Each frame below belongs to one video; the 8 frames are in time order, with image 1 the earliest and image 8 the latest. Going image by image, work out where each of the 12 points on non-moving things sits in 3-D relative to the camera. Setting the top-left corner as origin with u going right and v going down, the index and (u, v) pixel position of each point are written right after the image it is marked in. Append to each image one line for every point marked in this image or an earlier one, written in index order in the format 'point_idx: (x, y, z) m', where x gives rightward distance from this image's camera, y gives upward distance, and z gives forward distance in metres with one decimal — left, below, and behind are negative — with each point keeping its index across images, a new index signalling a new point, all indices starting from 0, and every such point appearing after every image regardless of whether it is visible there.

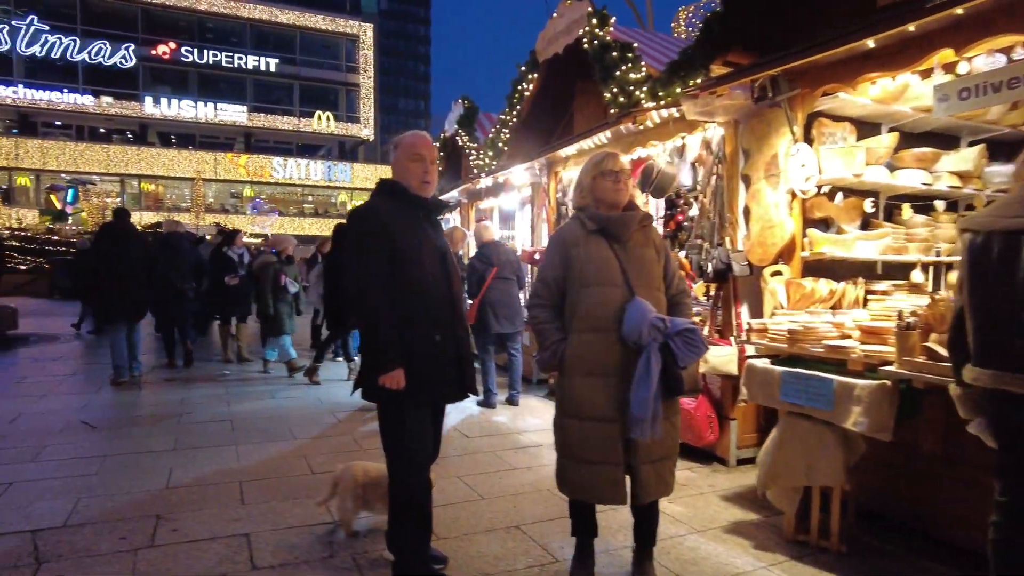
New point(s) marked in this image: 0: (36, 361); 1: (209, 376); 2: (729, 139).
0: (-7.2, -1.1, +10.1) m
1: (-3.9, -1.1, +8.6) m
2: (+1.6, +1.1, +5.0) m
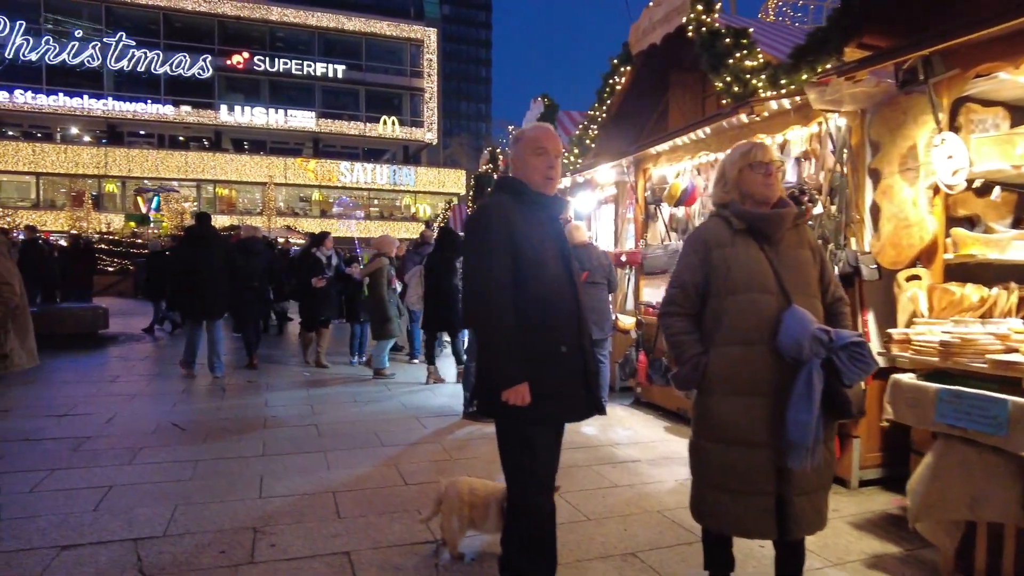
0: (-6.0, -1.1, +10.4) m
1: (-2.9, -1.2, +8.7) m
2: (+2.4, +1.1, +4.6) m
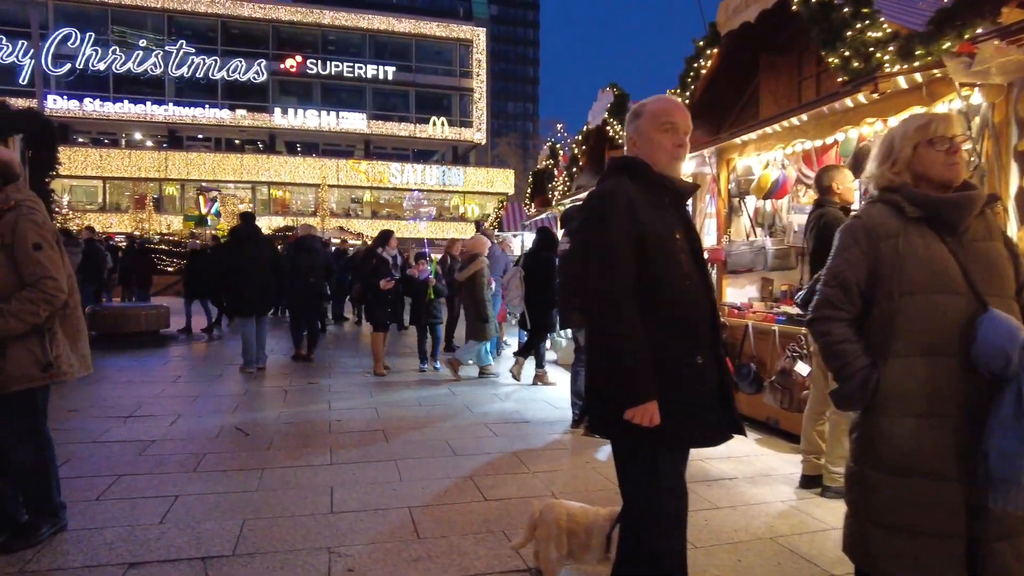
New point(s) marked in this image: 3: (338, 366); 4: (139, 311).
0: (-5.0, -1.1, +10.4) m
1: (-2.0, -1.2, +8.4) m
2: (+2.9, +1.1, +4.0) m
3: (-2.6, -1.1, +9.9) m
4: (-7.0, -0.4, +12.7) m
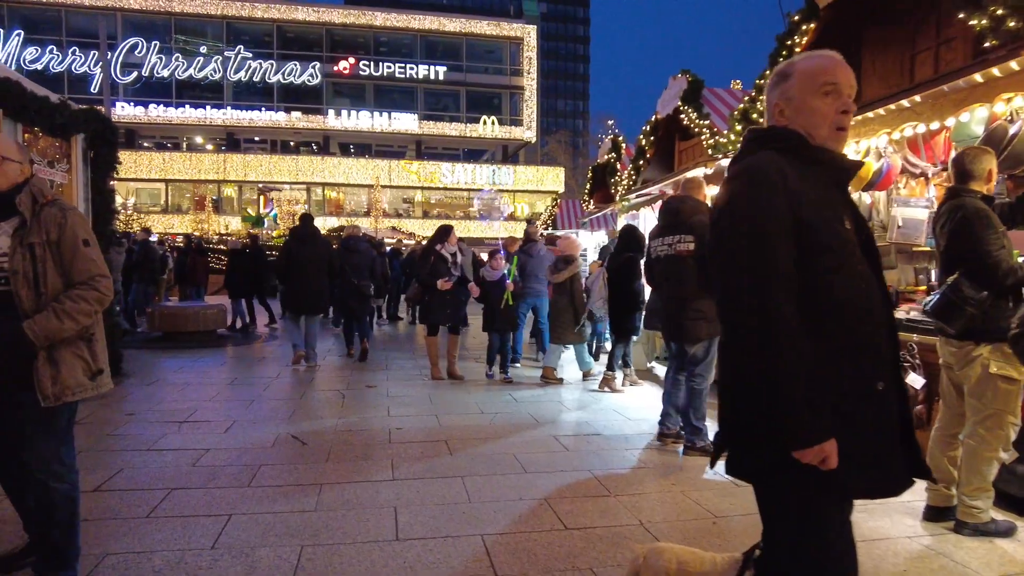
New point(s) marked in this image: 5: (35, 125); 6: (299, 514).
0: (-4.1, -1.1, +10.2) m
1: (-1.2, -1.2, +8.1) m
2: (+3.4, +1.1, +3.3) m
3: (-1.7, -1.1, +9.6) m
4: (-5.9, -0.4, +12.7) m
5: (-5.1, +1.7, +7.2) m
6: (-1.3, -1.3, +4.0) m
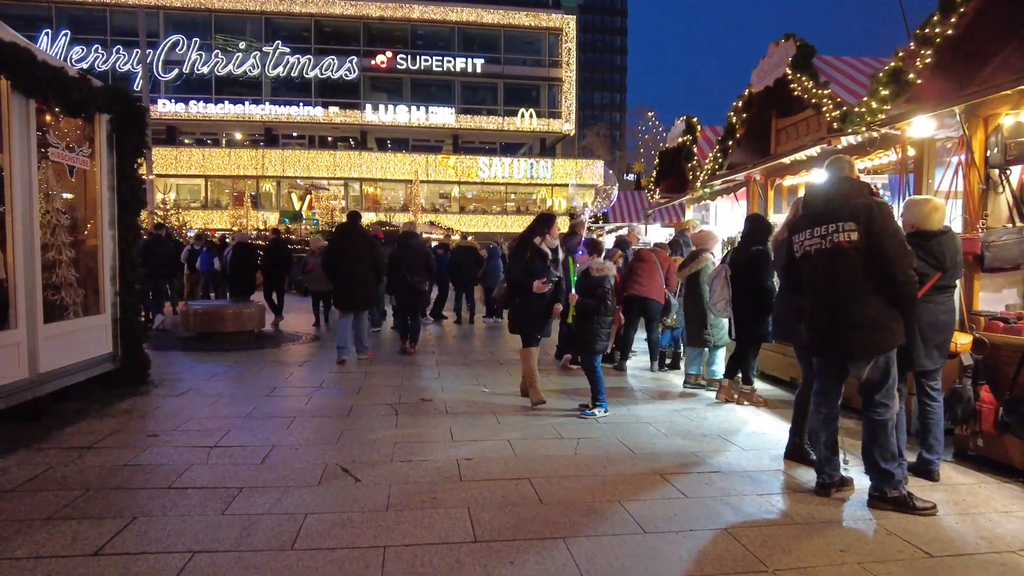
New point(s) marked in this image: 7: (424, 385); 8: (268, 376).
0: (-3.2, -1.1, +9.3) m
1: (-0.4, -1.2, +7.0) m
2: (+3.9, +1.0, +2.0) m
3: (-0.8, -1.1, +8.5) m
4: (-4.9, -0.4, +11.9) m
5: (-4.4, +1.8, +6.3) m
6: (-0.7, -1.4, +2.9) m
7: (-1.0, -1.2, +7.8) m
8: (-3.1, -1.1, +8.5) m
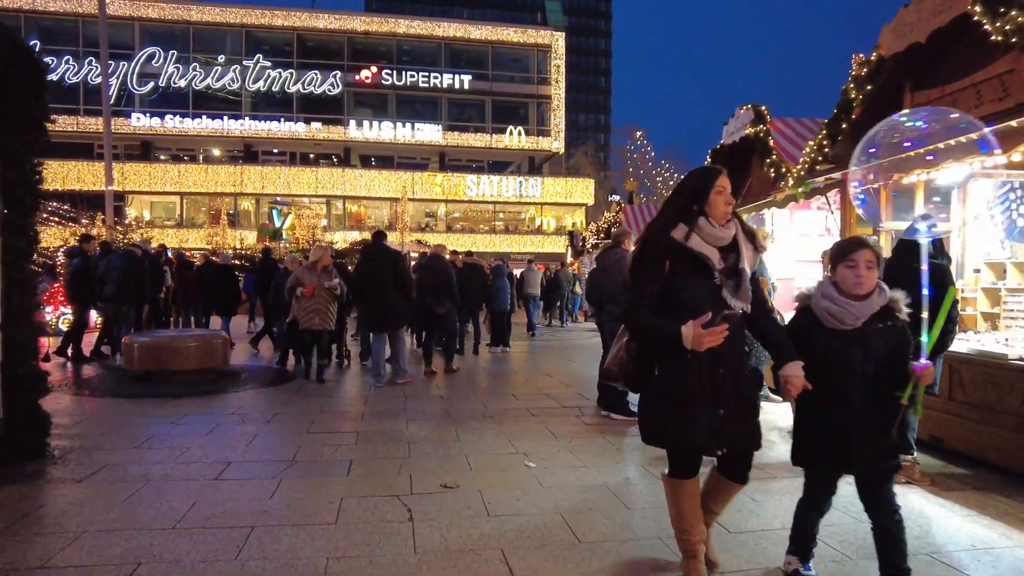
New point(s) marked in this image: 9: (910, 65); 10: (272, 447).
0: (-2.8, -1.4, +7.0) m
1: (0.0, -1.4, +4.8) m
2: (+4.5, +1.0, -0.1) m
3: (-0.4, -1.4, +6.2) m
4: (-4.5, -0.8, +9.5) m
5: (-3.9, +1.5, +4.0) m
6: (-0.1, -1.5, +0.6) m
7: (-0.6, -1.4, +5.5) m
8: (-2.7, -1.4, +6.2) m
9: (+3.7, +2.0, +6.1) m
10: (-2.1, -1.4, +5.9) m
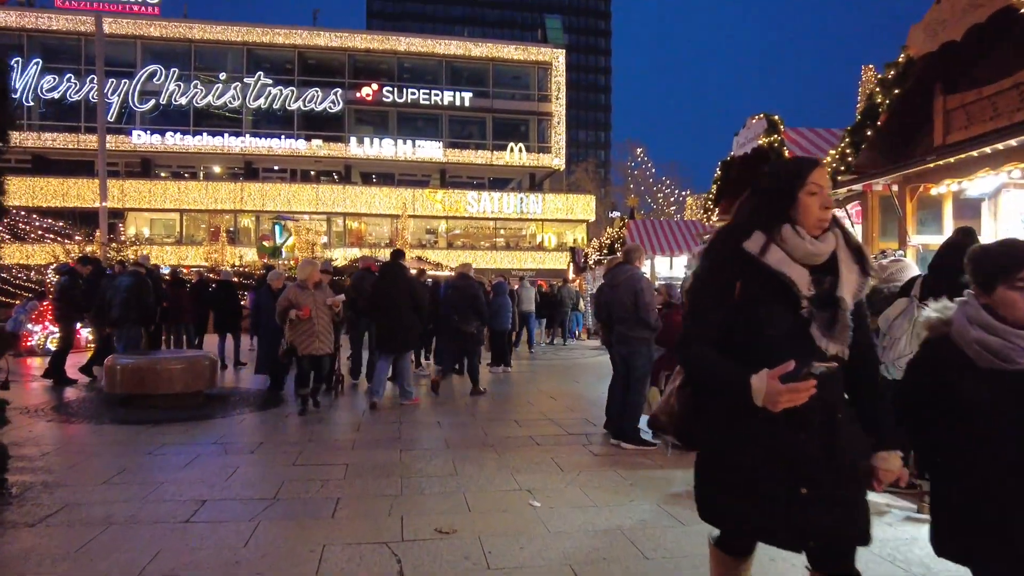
0: (-2.7, -1.6, +6.5) m
1: (+0.1, -1.5, +4.3) m
2: (+4.5, +0.9, -0.5) m
3: (-0.4, -1.6, +5.7) m
4: (-4.5, -1.0, +9.0) m
5: (-3.8, +1.4, +3.6) m
6: (-0.1, -1.5, +0.1) m
7: (-0.5, -1.6, +5.0) m
8: (-2.6, -1.6, +5.7) m
9: (+3.7, +1.9, +5.7) m
10: (-2.1, -1.6, +5.4) m
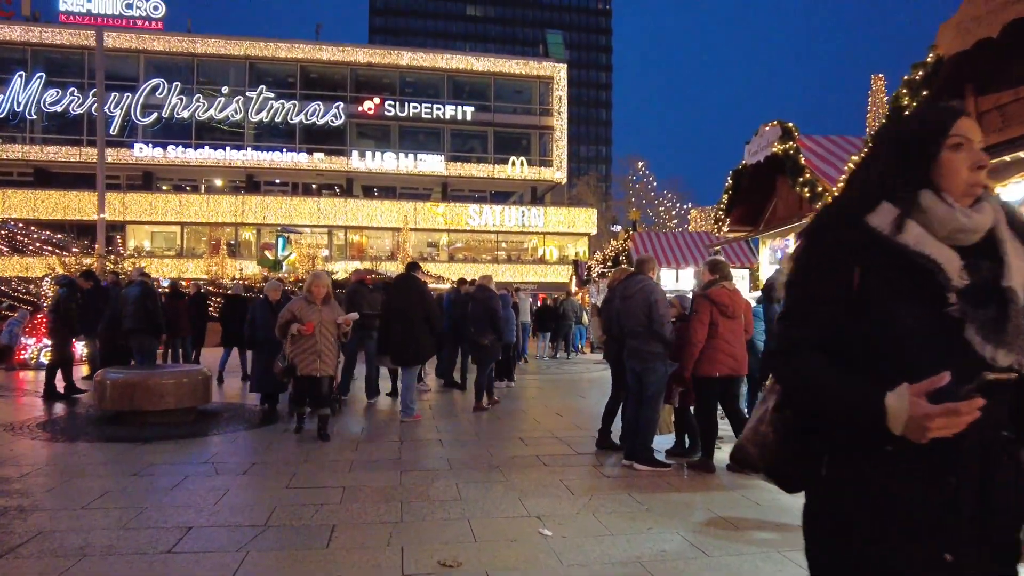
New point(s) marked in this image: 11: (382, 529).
0: (-2.7, -1.7, +6.1) m
1: (+0.1, -1.6, +3.9) m
2: (+4.6, +1.0, -0.8) m
3: (-0.3, -1.7, +5.4) m
4: (-4.5, -1.2, +8.7) m
5: (-3.8, +1.4, +3.3) m
6: (0.0, -1.5, -0.2) m
7: (-0.5, -1.6, +4.6) m
8: (-2.6, -1.7, +5.3) m
9: (+3.7, +1.8, +5.4) m
10: (-2.0, -1.7, +5.0) m
11: (-0.9, -1.6, +4.6) m
